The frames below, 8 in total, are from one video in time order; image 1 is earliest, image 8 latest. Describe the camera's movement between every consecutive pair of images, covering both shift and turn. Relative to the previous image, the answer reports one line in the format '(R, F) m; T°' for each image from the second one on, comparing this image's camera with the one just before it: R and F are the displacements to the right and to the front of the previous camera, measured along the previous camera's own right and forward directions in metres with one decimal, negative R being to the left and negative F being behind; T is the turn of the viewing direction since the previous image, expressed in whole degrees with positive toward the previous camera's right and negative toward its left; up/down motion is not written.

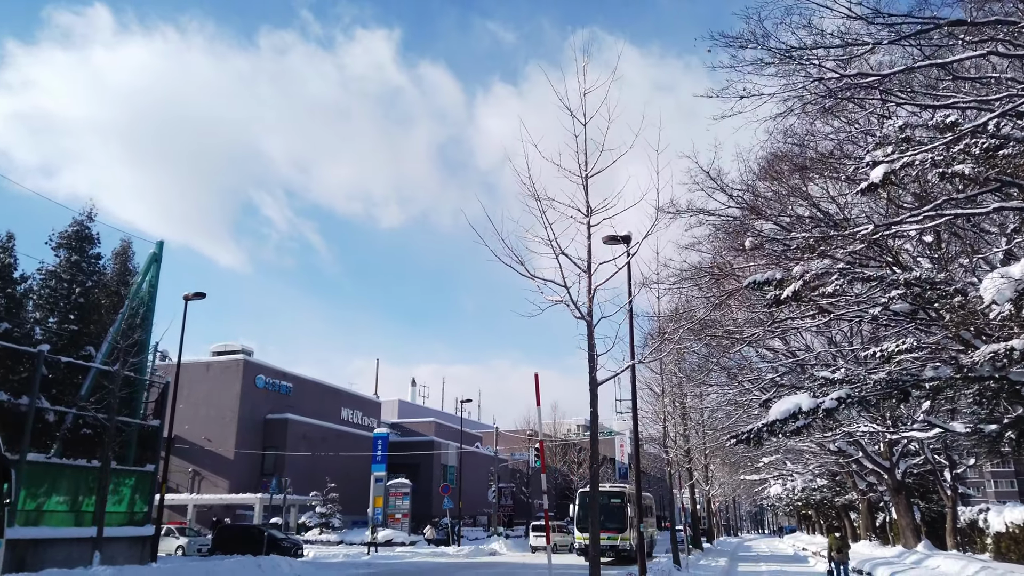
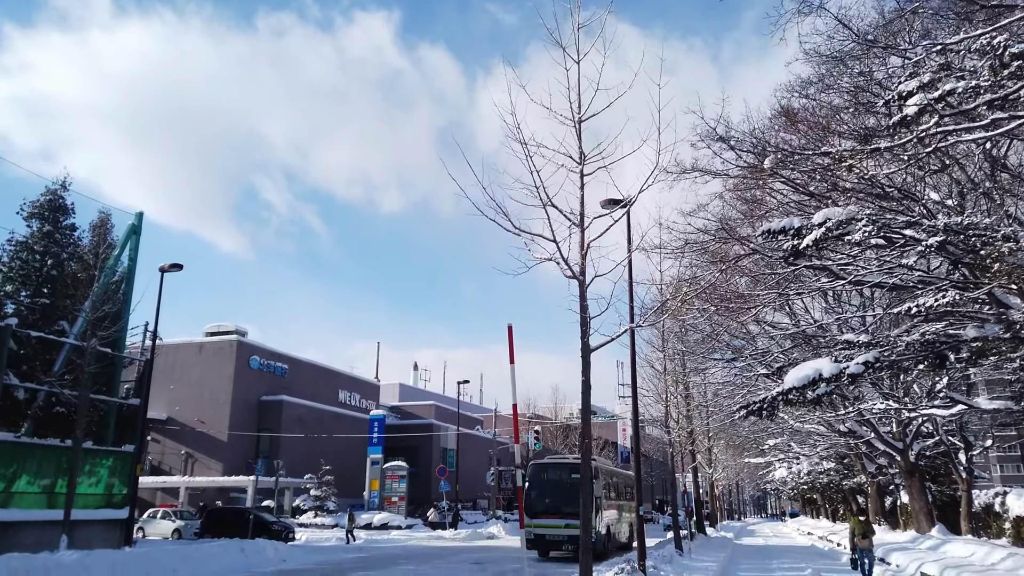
(+0.2, +1.0) m; 0°
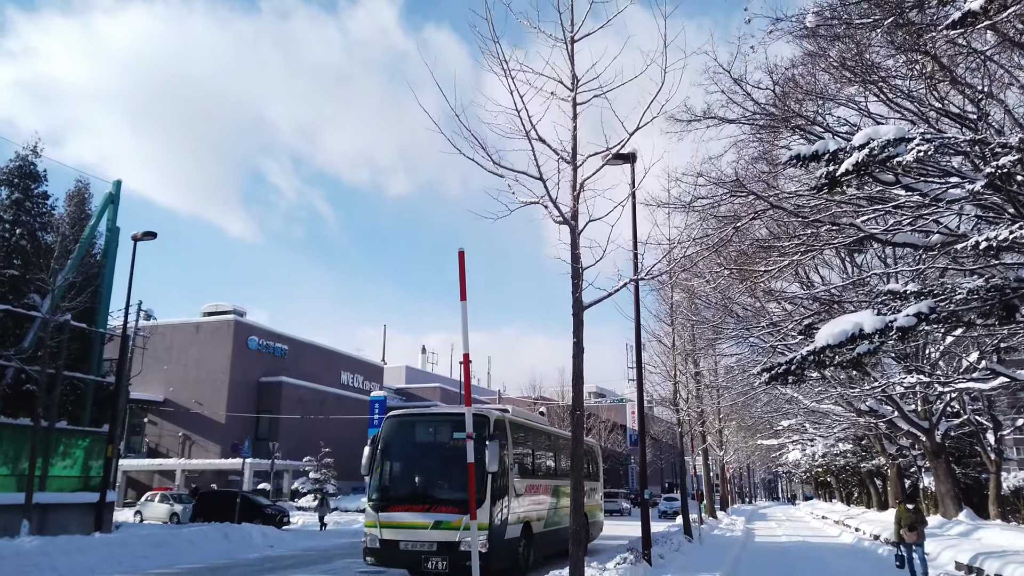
(+0.3, +1.2) m; -1°
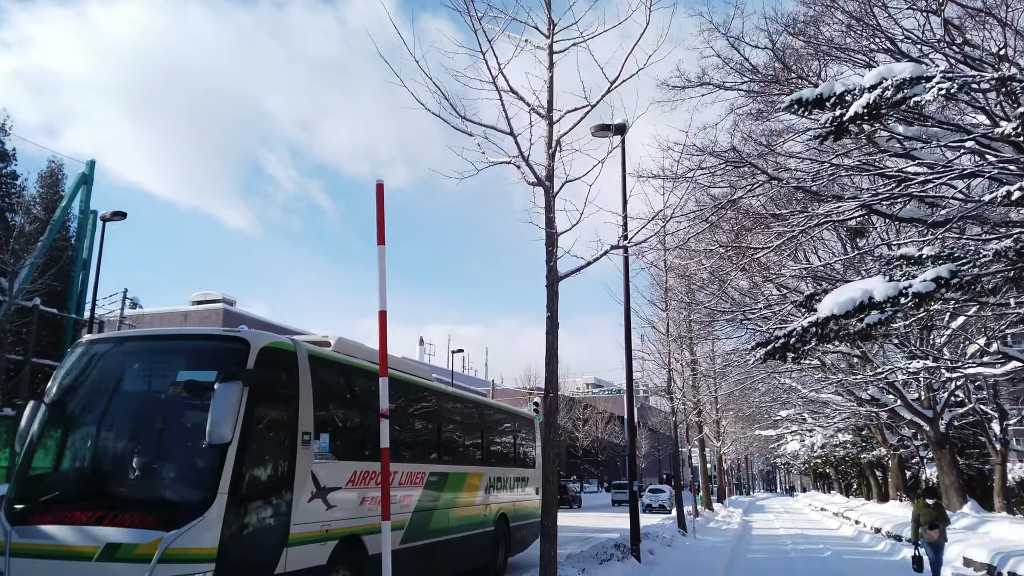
(+0.3, +0.7) m; 0°
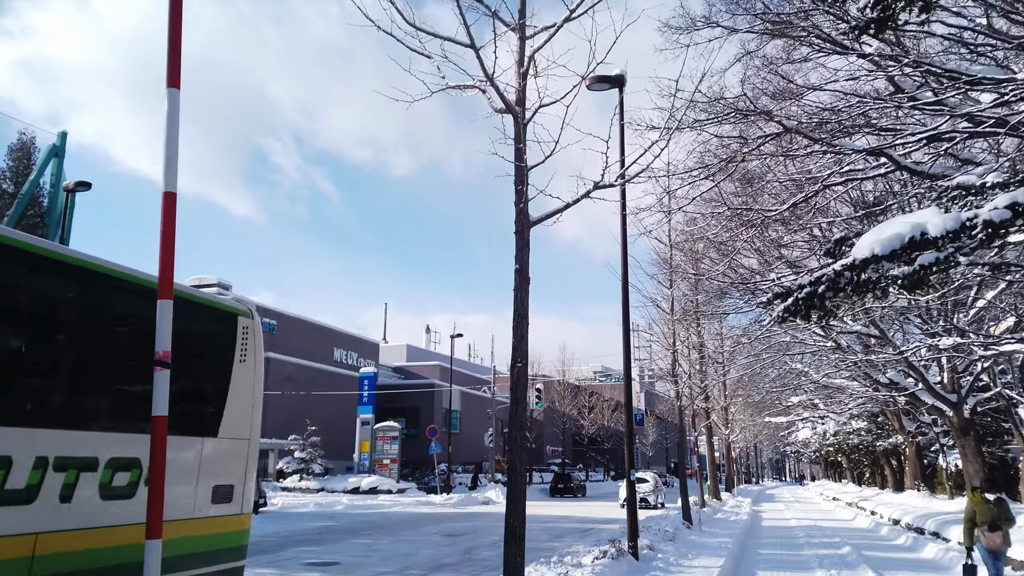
(+0.3, +1.1) m; -1°
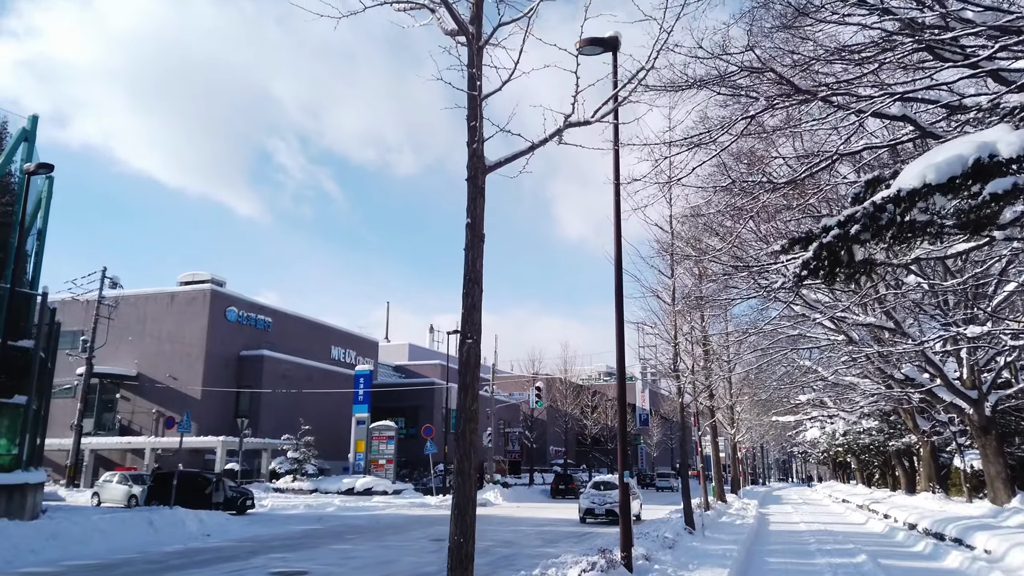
(+0.3, +1.0) m; 0°
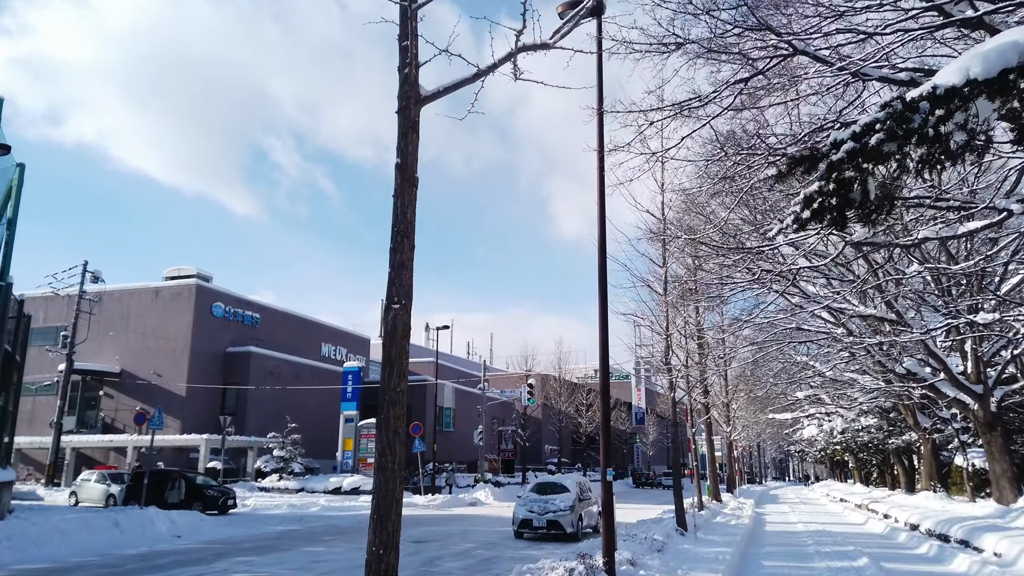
(+0.3, +0.7) m; 0°
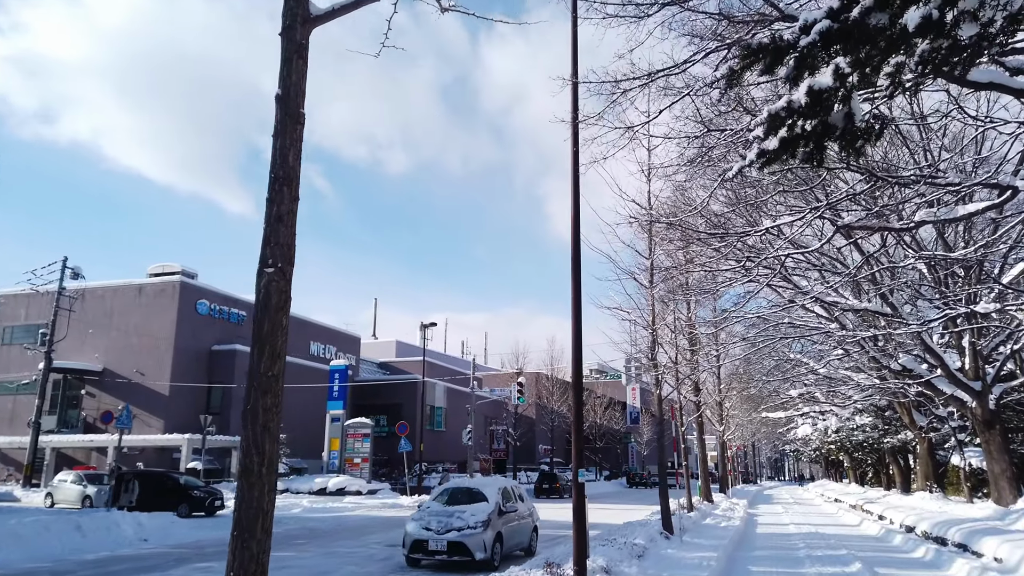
(+0.3, +0.6) m; 0°
